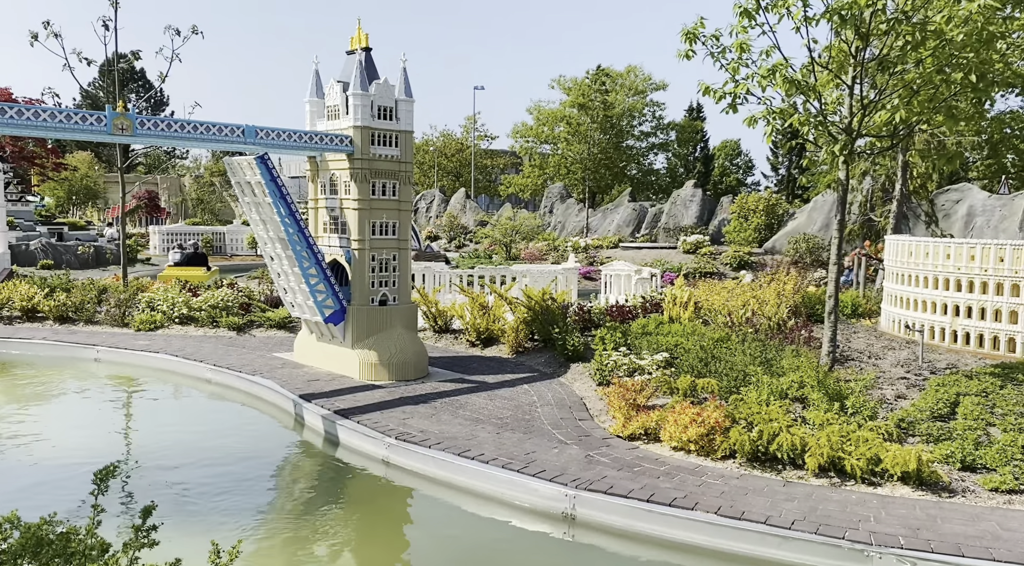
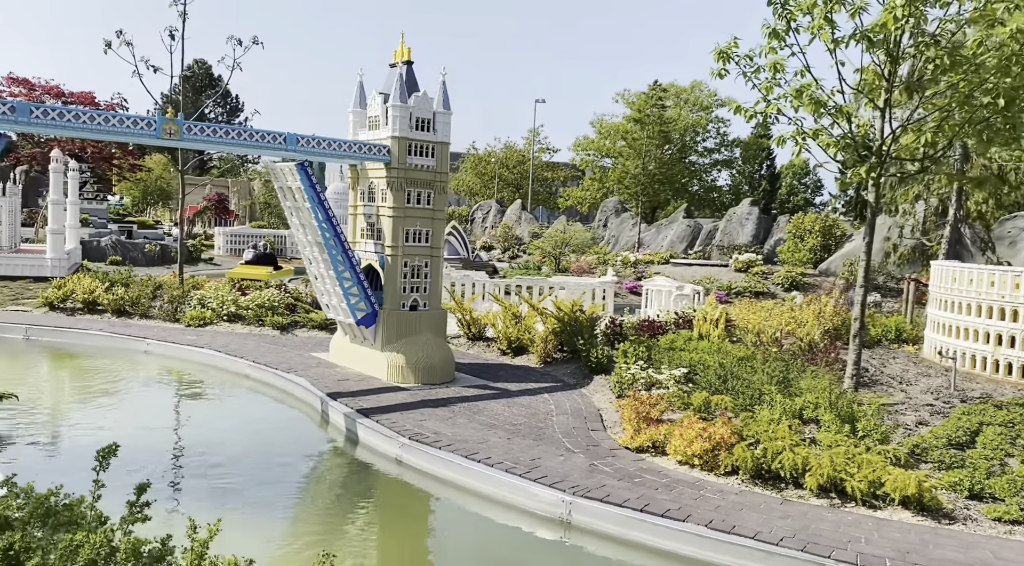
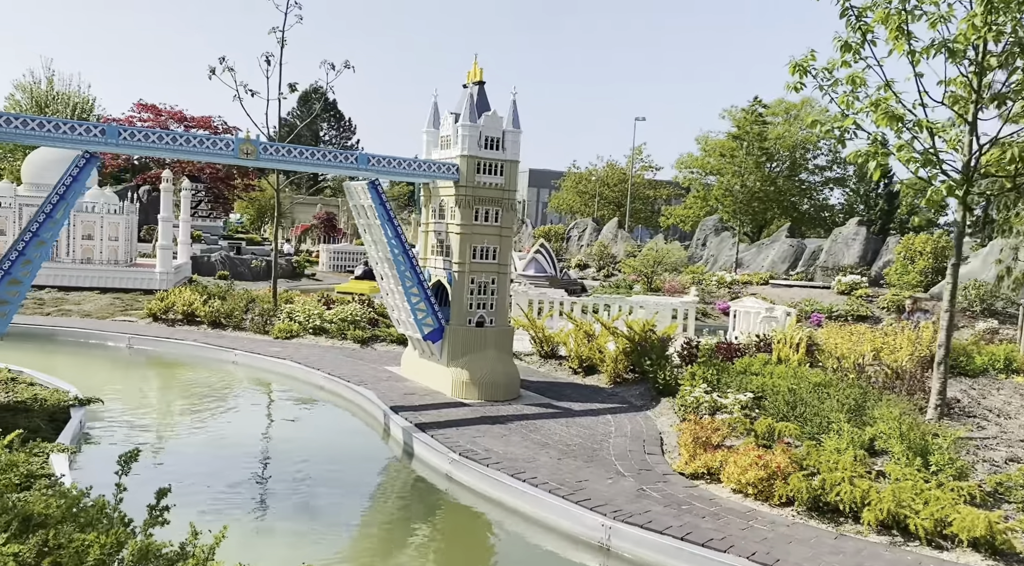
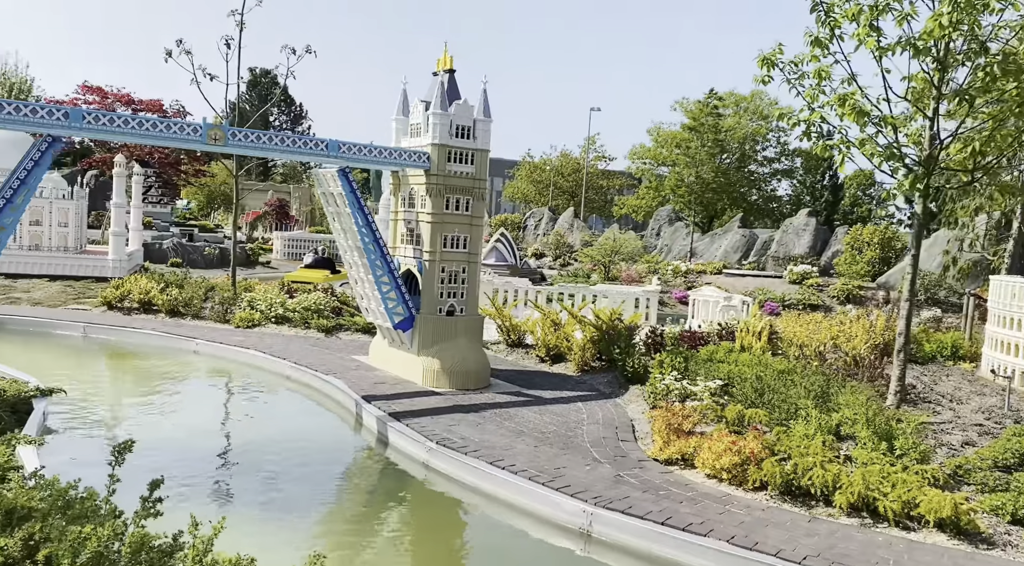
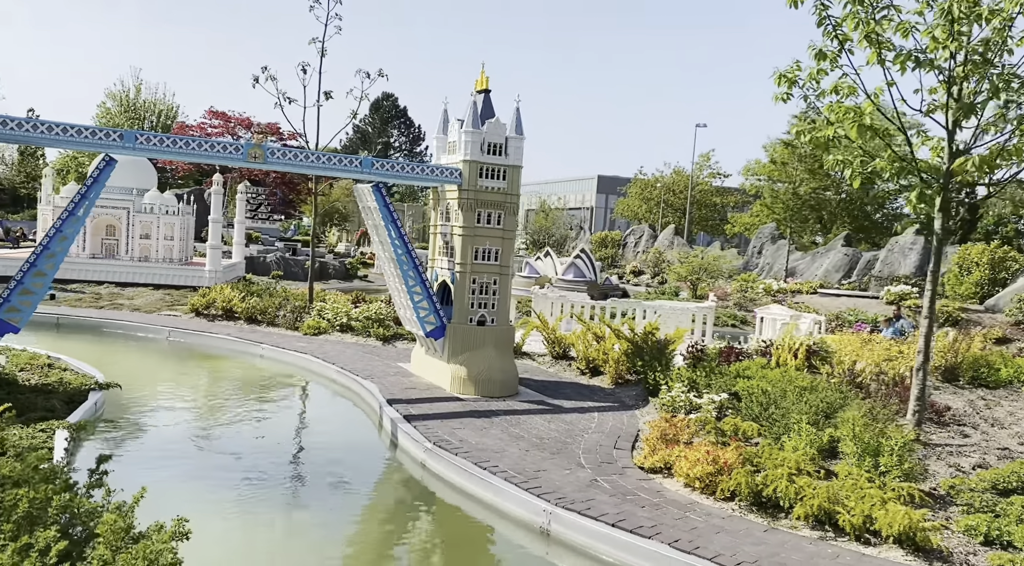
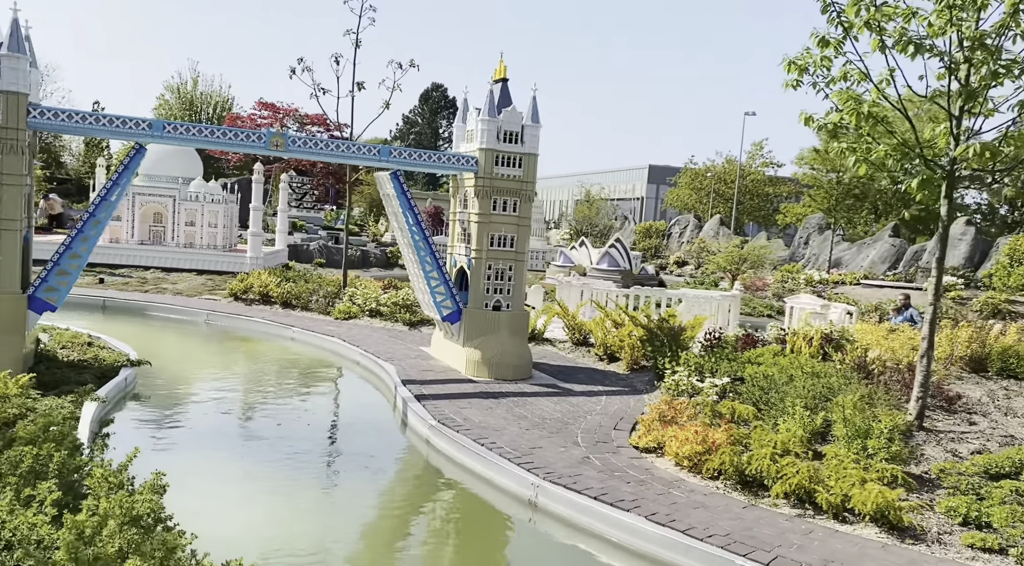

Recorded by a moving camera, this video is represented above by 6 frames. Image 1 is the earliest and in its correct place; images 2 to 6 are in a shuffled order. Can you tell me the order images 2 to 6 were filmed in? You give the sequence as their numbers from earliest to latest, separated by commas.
2, 4, 3, 5, 6
